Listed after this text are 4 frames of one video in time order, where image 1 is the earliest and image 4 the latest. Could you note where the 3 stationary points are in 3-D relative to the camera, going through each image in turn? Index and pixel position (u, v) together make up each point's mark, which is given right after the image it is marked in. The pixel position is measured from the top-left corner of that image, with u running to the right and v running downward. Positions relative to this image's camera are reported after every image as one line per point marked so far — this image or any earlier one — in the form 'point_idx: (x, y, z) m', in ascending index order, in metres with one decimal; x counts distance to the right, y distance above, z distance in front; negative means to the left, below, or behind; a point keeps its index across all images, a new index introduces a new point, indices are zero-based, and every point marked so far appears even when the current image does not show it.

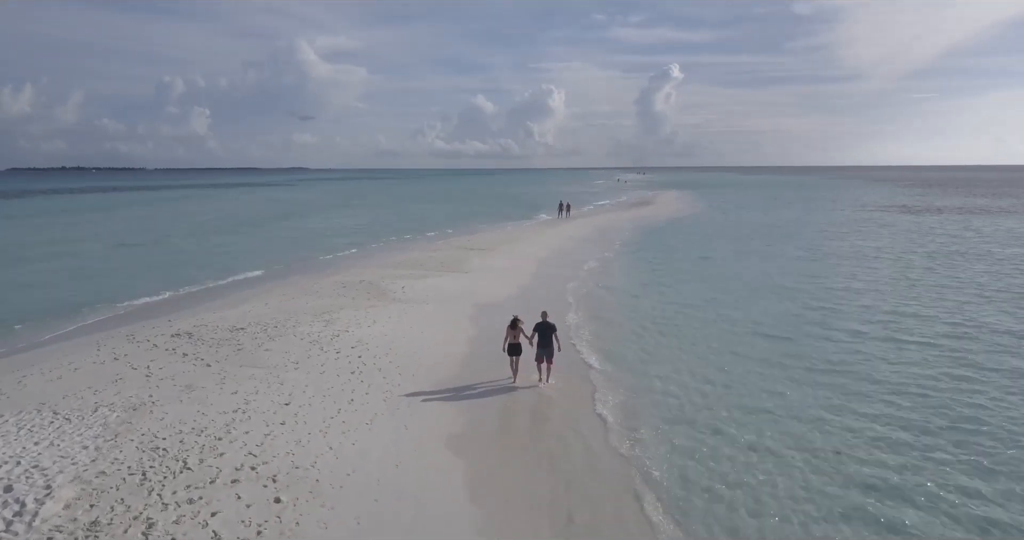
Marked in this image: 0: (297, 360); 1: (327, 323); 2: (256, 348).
0: (-4.7, -2.0, +12.3) m
1: (-5.0, -1.5, +15.0) m
2: (-5.9, -1.8, +12.8) m
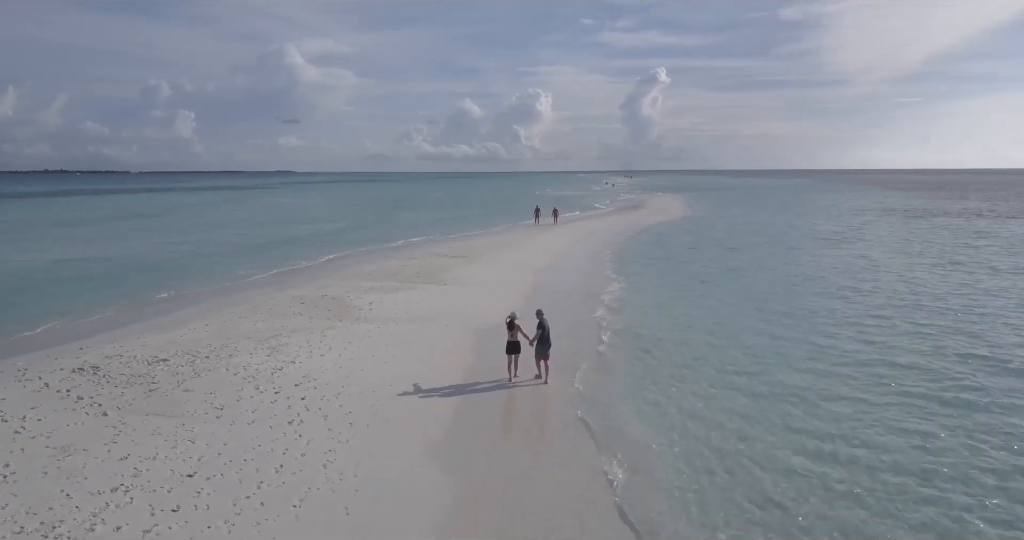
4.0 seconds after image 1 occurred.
0: (-5.1, -2.4, +9.7) m
1: (-5.4, -1.9, +12.4) m
2: (-6.2, -2.2, +10.2) m
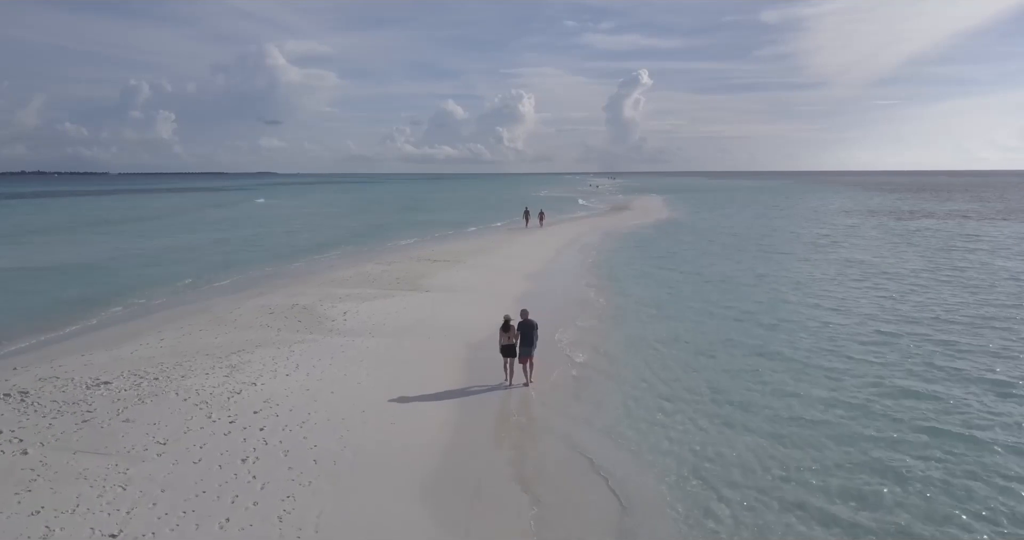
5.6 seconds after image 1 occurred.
0: (-5.2, -2.5, +8.4) m
1: (-5.6, -2.1, +11.1) m
2: (-6.4, -2.4, +8.9) m
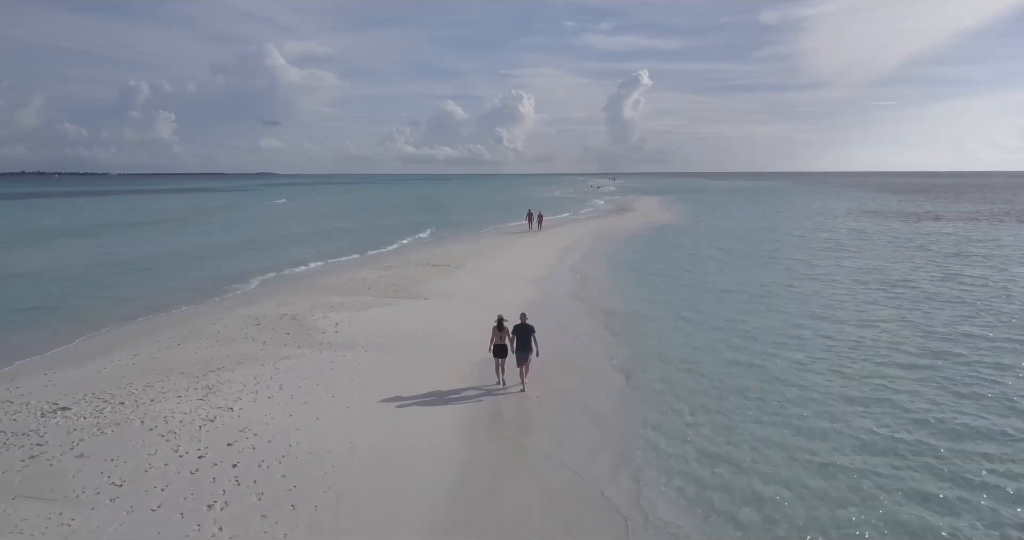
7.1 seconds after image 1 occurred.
0: (-5.1, -2.7, +7.3) m
1: (-5.5, -2.3, +10.0) m
2: (-6.3, -2.6, +7.8) m
